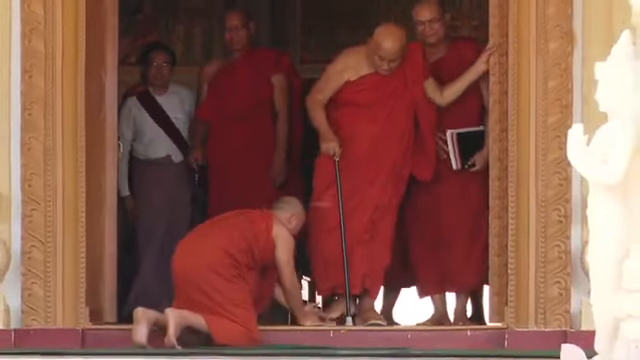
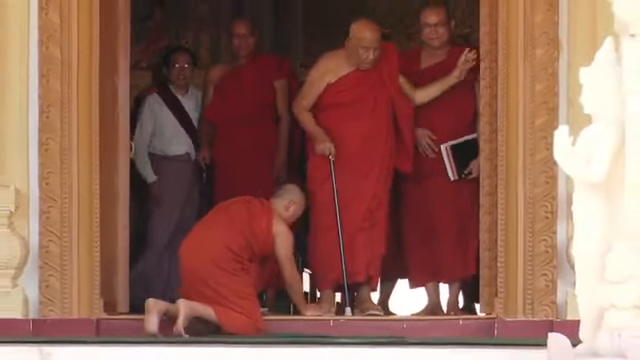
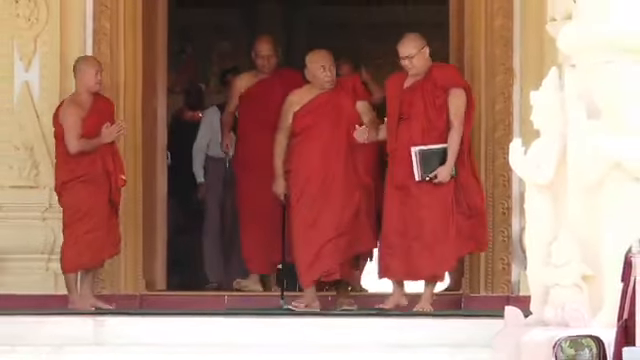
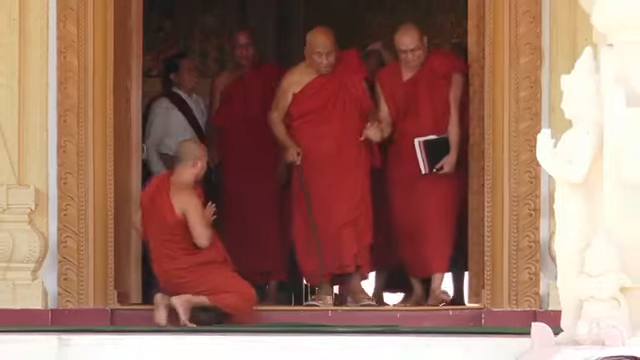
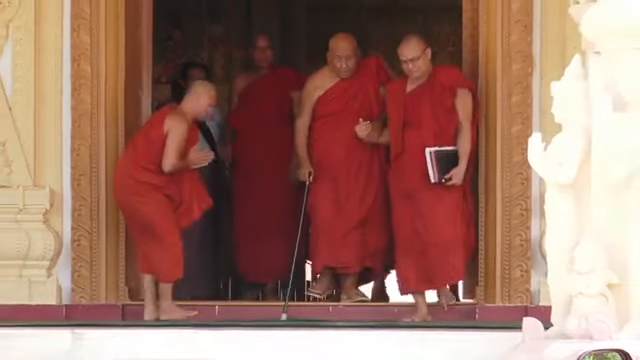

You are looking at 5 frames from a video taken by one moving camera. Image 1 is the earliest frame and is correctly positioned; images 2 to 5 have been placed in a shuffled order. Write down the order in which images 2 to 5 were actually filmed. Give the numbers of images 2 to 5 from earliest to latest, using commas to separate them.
2, 4, 5, 3
